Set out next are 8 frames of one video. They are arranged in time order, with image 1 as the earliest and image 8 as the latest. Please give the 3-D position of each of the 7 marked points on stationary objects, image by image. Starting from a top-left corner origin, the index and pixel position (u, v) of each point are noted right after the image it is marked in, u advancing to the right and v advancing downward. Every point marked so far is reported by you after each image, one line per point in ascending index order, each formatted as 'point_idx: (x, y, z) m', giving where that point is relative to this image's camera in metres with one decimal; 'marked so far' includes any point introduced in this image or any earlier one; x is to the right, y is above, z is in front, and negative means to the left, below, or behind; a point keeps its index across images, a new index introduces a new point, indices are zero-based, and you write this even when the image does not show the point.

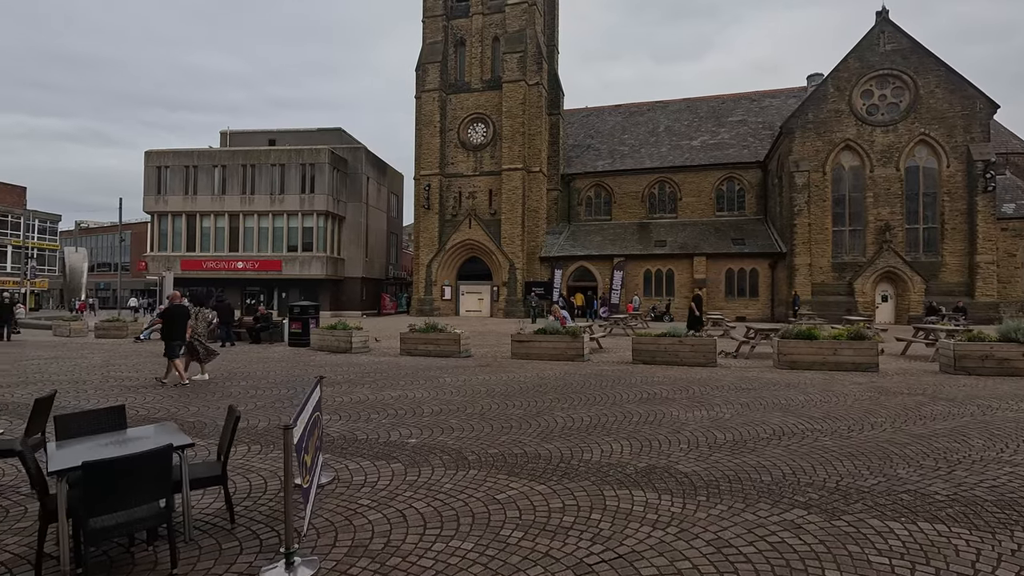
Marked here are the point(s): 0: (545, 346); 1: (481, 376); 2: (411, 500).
0: (+0.8, -1.5, +13.5) m
1: (-0.7, -1.8, +11.3) m
2: (-0.9, -1.8, +4.6) m
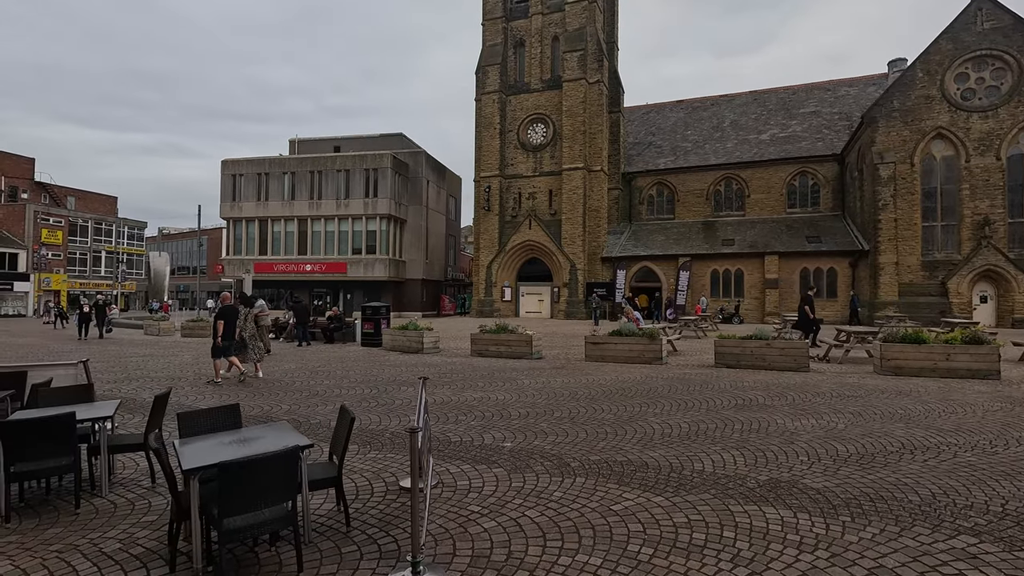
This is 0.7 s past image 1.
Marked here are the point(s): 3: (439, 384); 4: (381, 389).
0: (+2.7, -1.5, +13.1) m
1: (+1.0, -1.9, +11.1) m
2: (+0.1, -1.8, +4.4) m
3: (-1.4, -1.8, +10.2) m
4: (-2.4, -1.9, +9.9) m
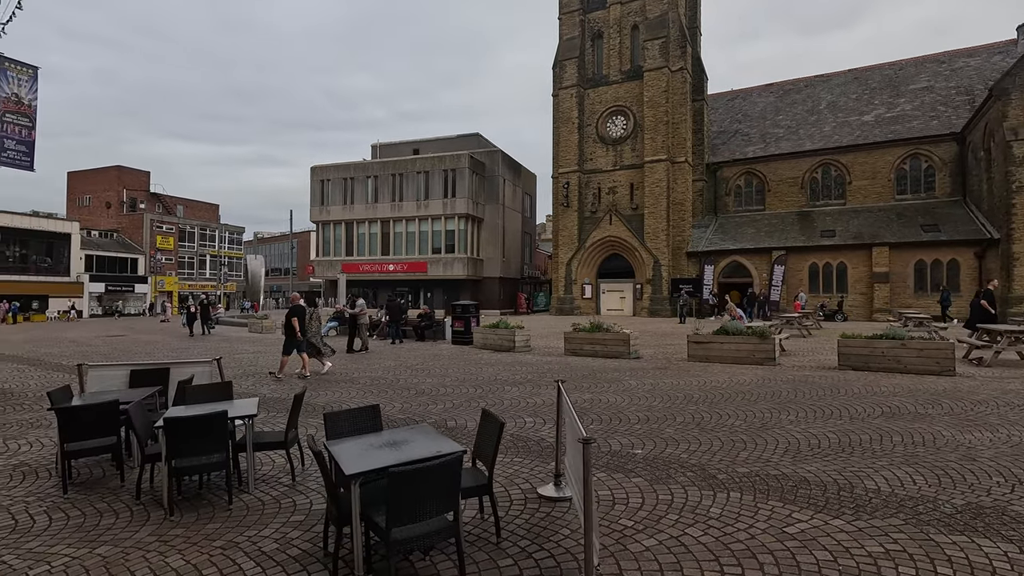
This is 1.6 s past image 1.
0: (+5.0, -1.4, +12.3) m
1: (+3.0, -1.8, +10.5) m
2: (+1.3, -1.8, +4.0) m
3: (+0.6, -1.8, +10.0) m
4: (-0.5, -1.8, +9.9) m
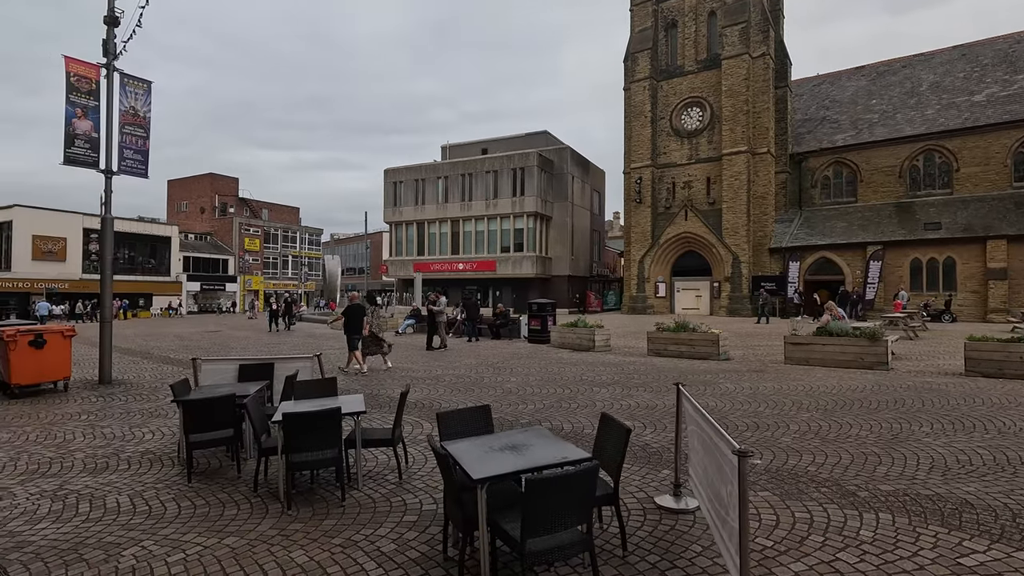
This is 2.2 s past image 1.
0: (+6.8, -1.3, +11.4) m
1: (+4.7, -1.7, +9.9) m
2: (+2.1, -1.8, +3.6) m
3: (+2.2, -1.8, +9.6) m
4: (+1.1, -1.8, +9.6) m
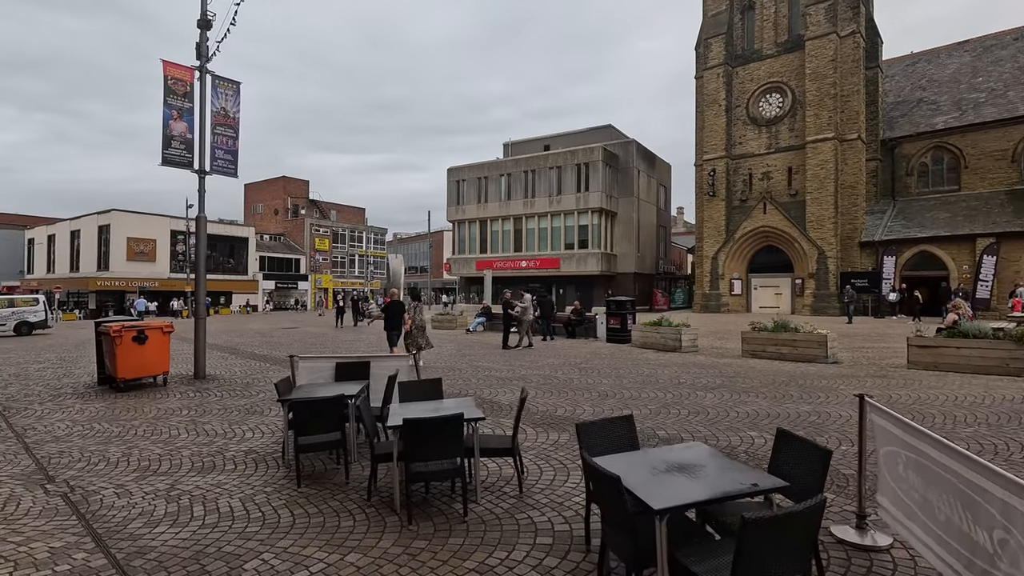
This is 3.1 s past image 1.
0: (+8.5, -1.2, +10.0) m
1: (+6.3, -1.7, +8.8) m
2: (+3.1, -1.7, +2.8) m
3: (+3.8, -1.7, +8.8) m
4: (+2.7, -1.7, +8.9) m
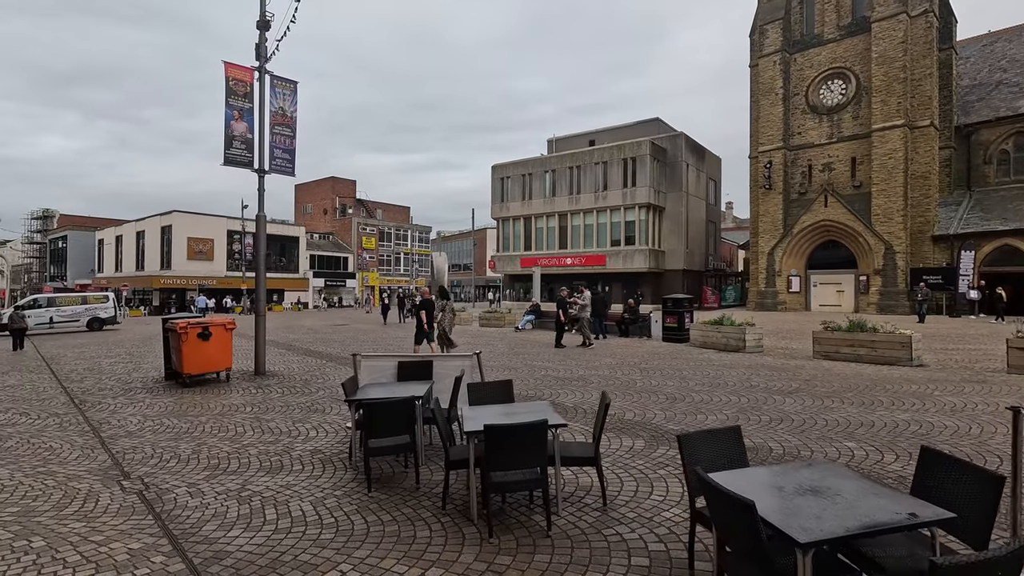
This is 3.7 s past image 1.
0: (+9.6, -1.2, +9.0) m
1: (+7.2, -1.6, +8.0) m
2: (+3.6, -1.7, +2.2) m
3: (+4.7, -1.6, +8.2) m
4: (+3.7, -1.7, +8.3) m
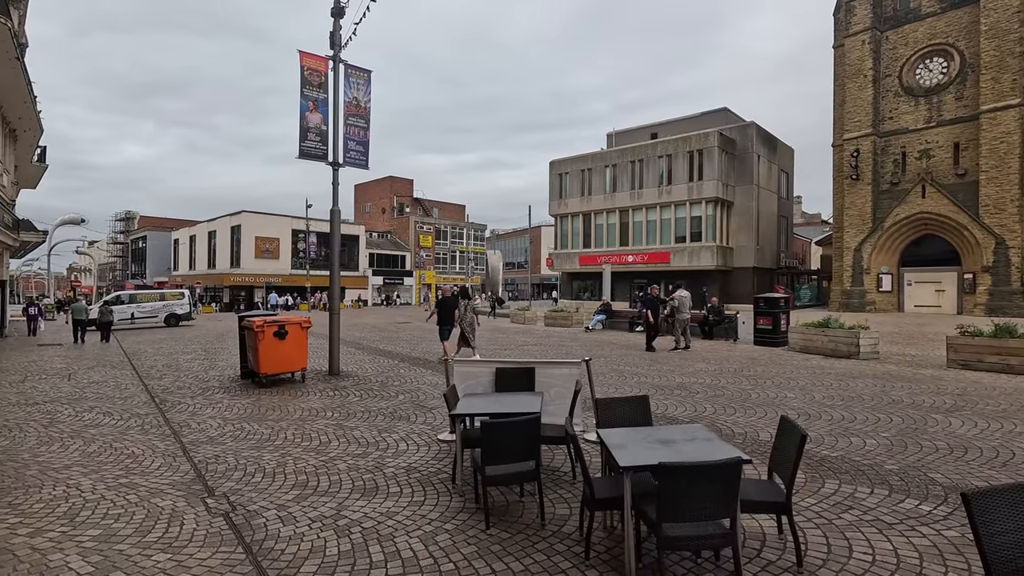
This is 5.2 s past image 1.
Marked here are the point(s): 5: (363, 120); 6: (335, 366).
0: (+11.1, -1.2, +7.2) m
1: (+8.6, -1.6, +6.3) m
2: (+4.5, -1.7, +1.0) m
3: (+6.1, -1.6, +6.8) m
4: (+5.1, -1.7, +7.1) m
5: (-3.3, +3.7, +12.0) m
6: (-3.7, -1.6, +11.1) m
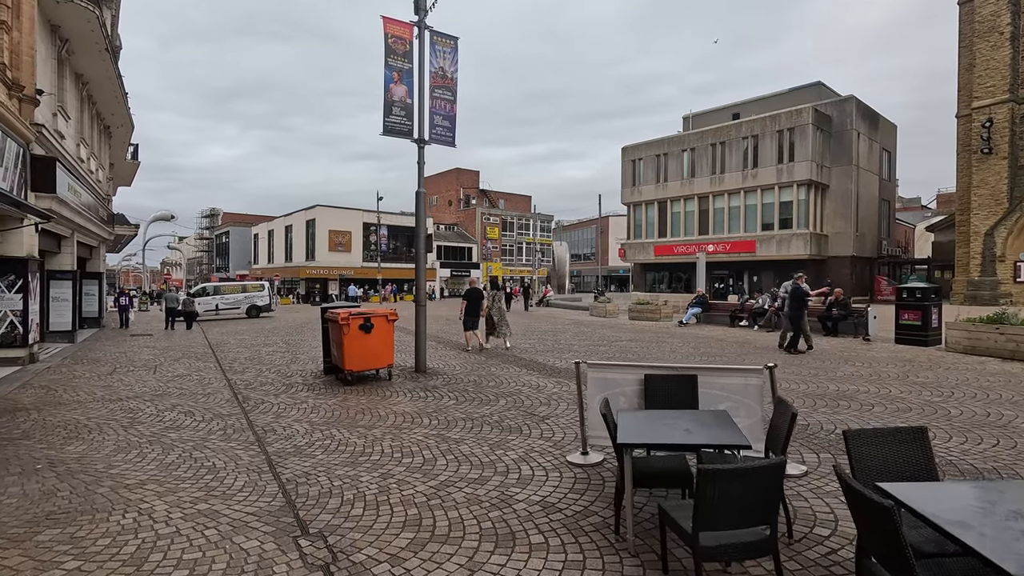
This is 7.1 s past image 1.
0: (+12.5, -1.0, +4.5) m
1: (+10.0, -1.5, +4.0) m
2: (+5.3, -1.6, -0.9) m
3: (+7.6, -1.5, +4.7) m
4: (+6.6, -1.5, +5.1) m
5: (-1.3, +4.0, +10.9) m
6: (-1.7, -1.4, +10.1) m
